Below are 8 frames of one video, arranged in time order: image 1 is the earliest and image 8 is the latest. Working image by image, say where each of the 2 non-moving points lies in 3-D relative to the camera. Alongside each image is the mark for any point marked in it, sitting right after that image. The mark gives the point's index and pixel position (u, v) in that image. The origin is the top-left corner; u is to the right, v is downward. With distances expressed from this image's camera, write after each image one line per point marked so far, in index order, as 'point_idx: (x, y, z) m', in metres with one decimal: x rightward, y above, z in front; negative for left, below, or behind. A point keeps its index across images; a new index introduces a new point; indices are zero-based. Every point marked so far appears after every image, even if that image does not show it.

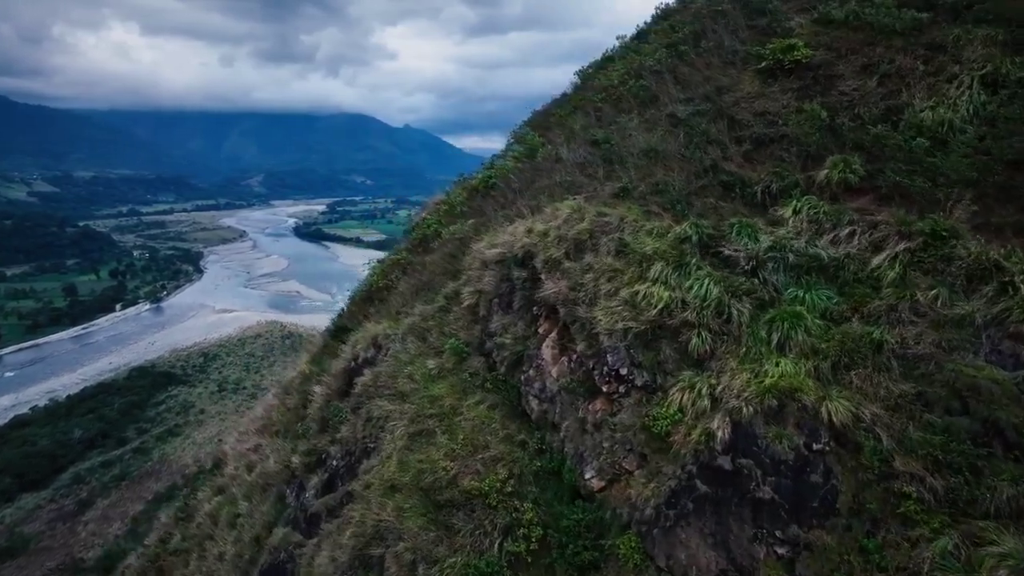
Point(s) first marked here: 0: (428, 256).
0: (-0.7, +0.3, +5.7) m
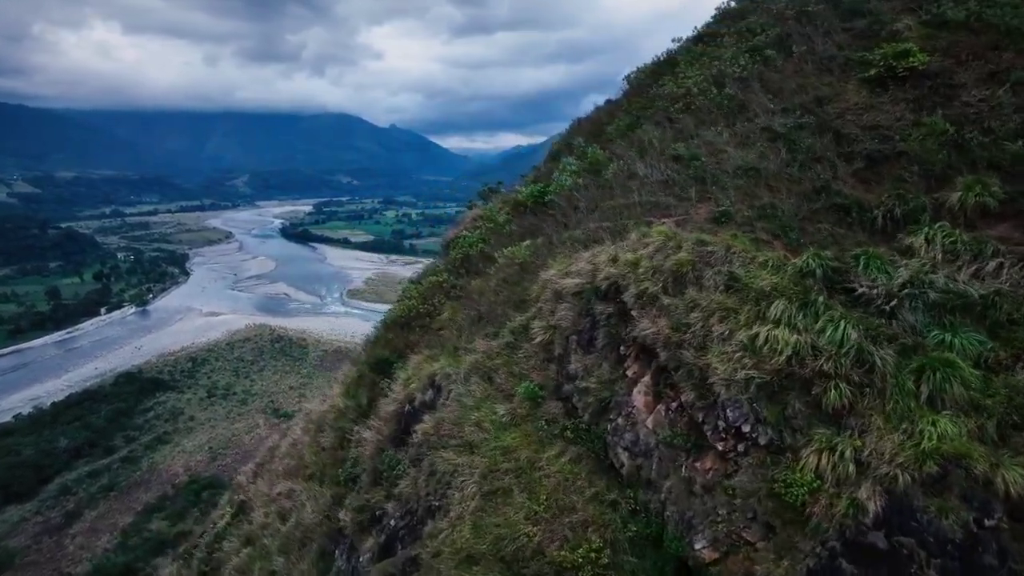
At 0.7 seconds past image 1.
0: (-0.2, +0.1, +5.2) m
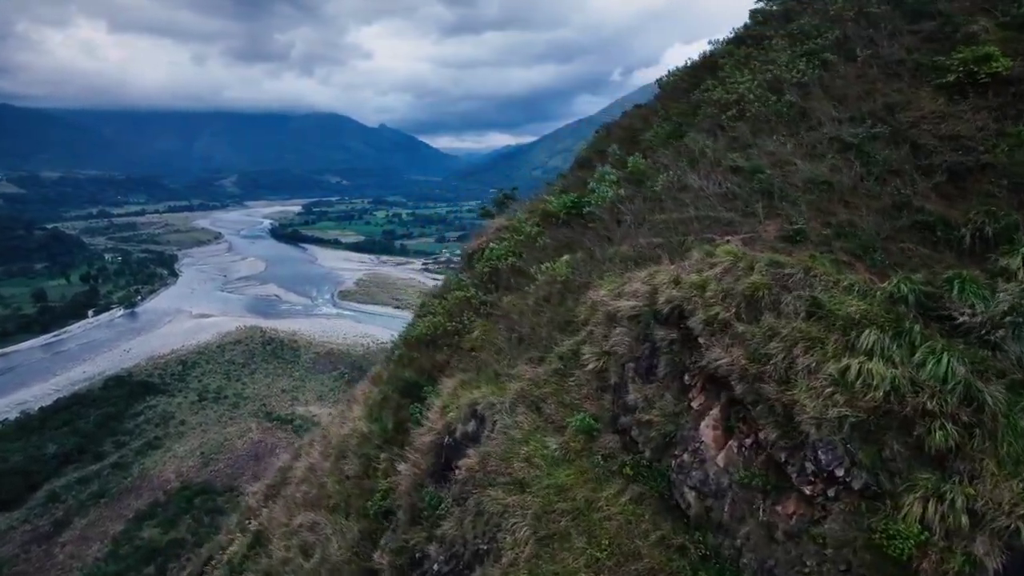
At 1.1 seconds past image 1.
0: (+0.1, -0.1, +4.9) m
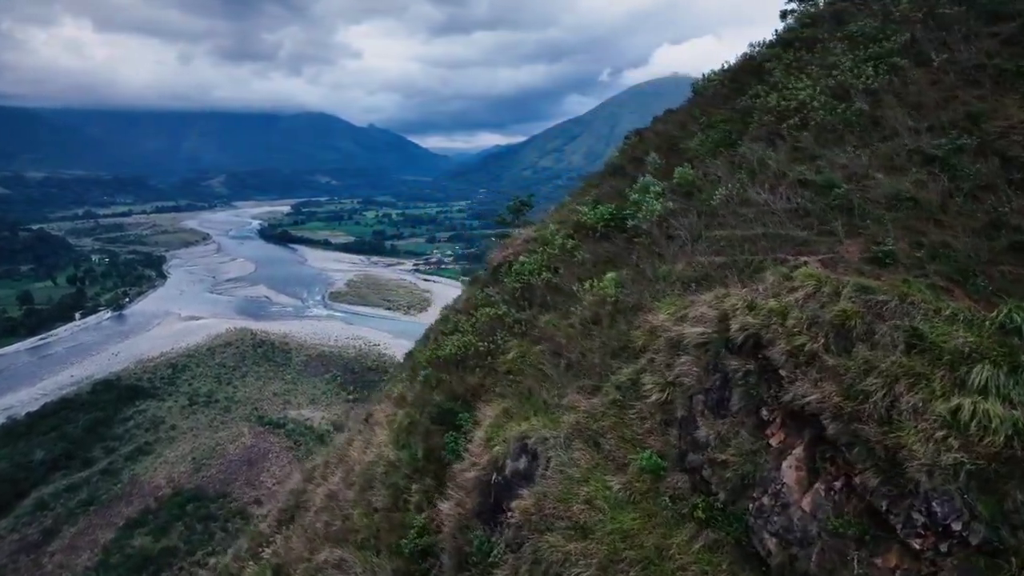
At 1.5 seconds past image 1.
0: (+0.4, -0.2, +4.6) m
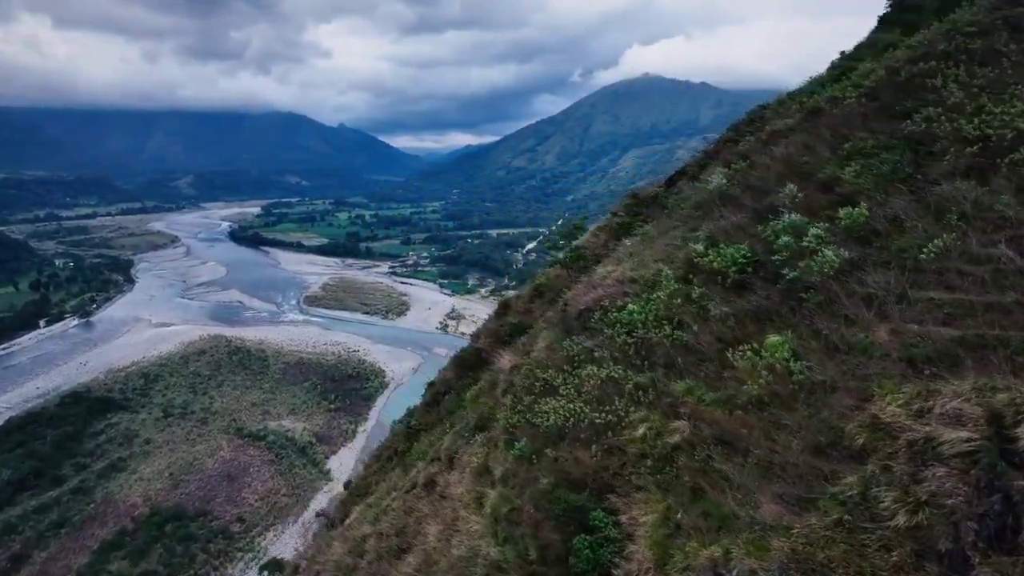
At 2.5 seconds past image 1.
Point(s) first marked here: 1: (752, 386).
0: (+1.2, -0.6, +3.7) m
1: (+1.4, -0.6, +3.6) m
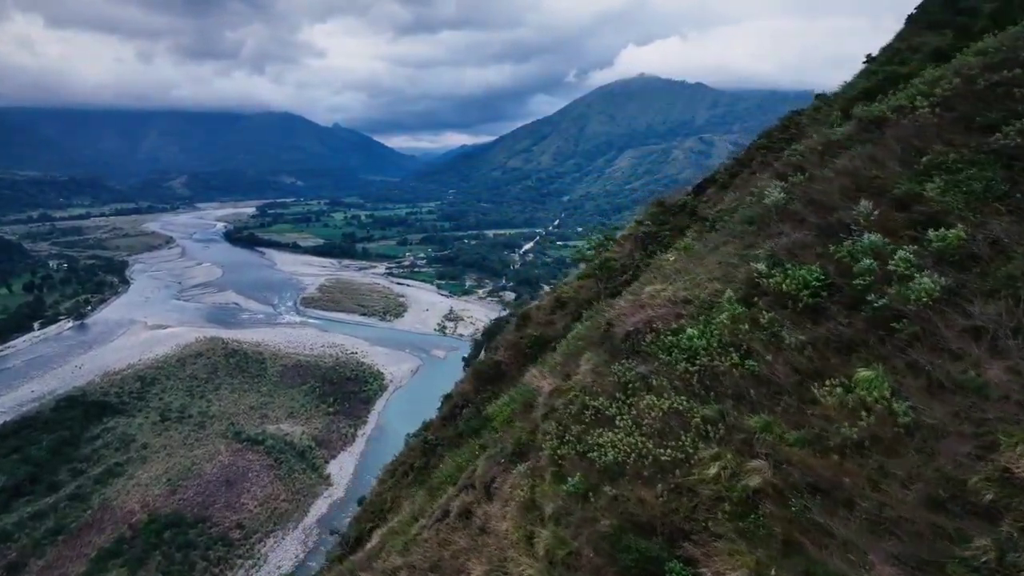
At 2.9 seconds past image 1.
0: (+1.6, -0.8, +3.4) m
1: (+1.8, -0.7, +3.3) m
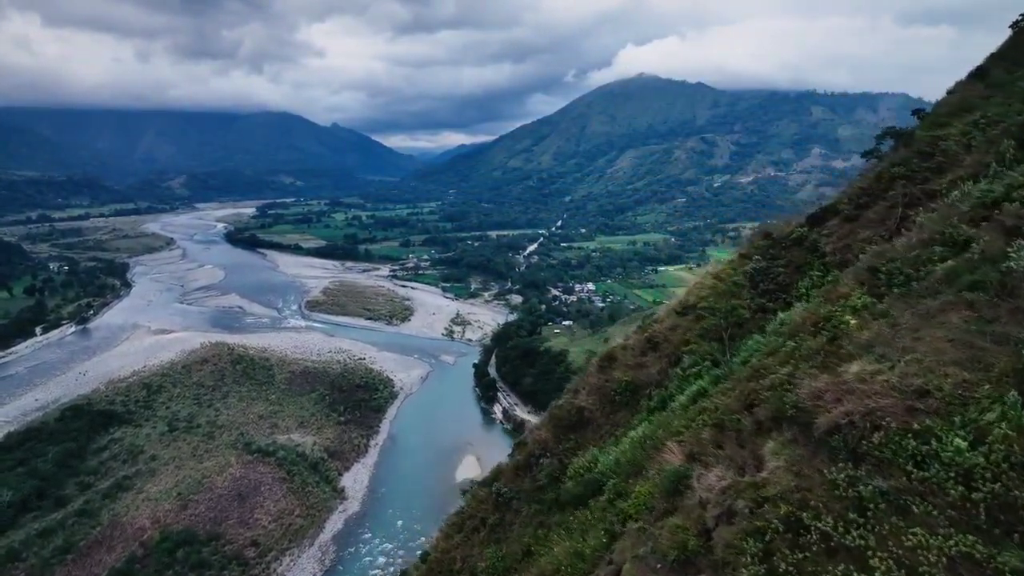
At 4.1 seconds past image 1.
0: (+2.9, -1.4, +2.5) m
1: (+3.0, -1.3, +2.4) m
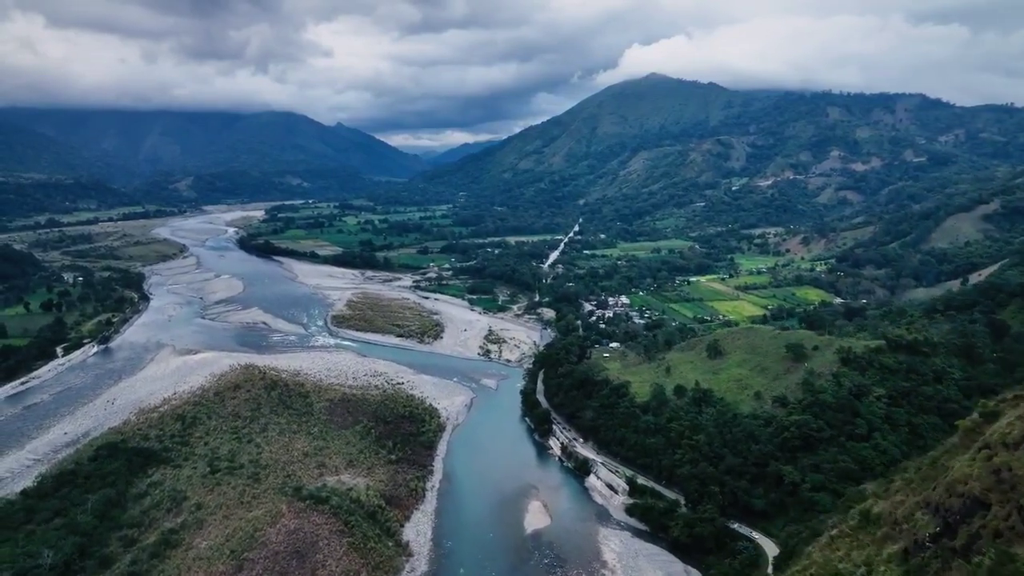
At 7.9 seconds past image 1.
0: (+7.3, -3.7, -0.5) m
1: (+7.5, -3.6, -0.6) m
